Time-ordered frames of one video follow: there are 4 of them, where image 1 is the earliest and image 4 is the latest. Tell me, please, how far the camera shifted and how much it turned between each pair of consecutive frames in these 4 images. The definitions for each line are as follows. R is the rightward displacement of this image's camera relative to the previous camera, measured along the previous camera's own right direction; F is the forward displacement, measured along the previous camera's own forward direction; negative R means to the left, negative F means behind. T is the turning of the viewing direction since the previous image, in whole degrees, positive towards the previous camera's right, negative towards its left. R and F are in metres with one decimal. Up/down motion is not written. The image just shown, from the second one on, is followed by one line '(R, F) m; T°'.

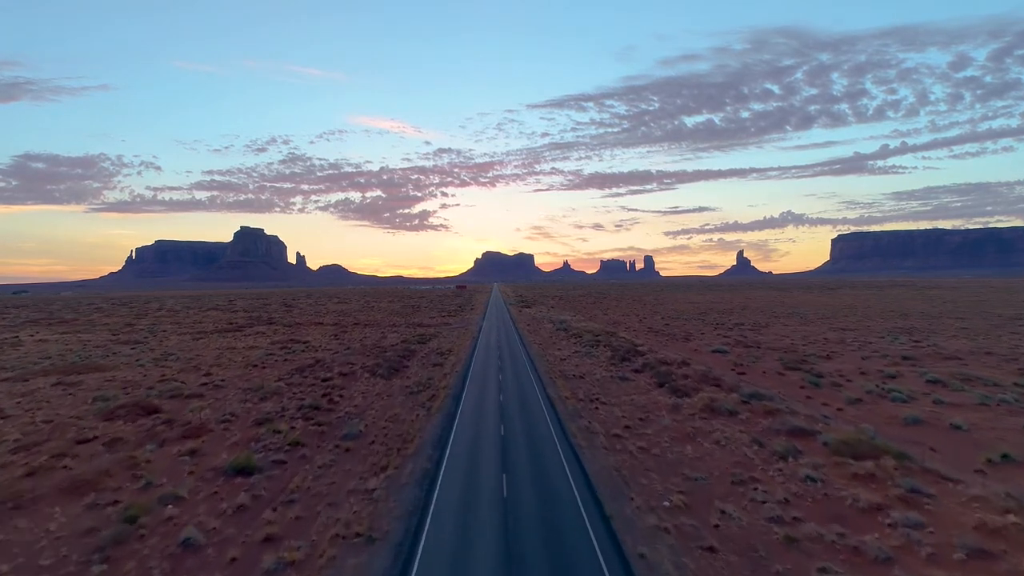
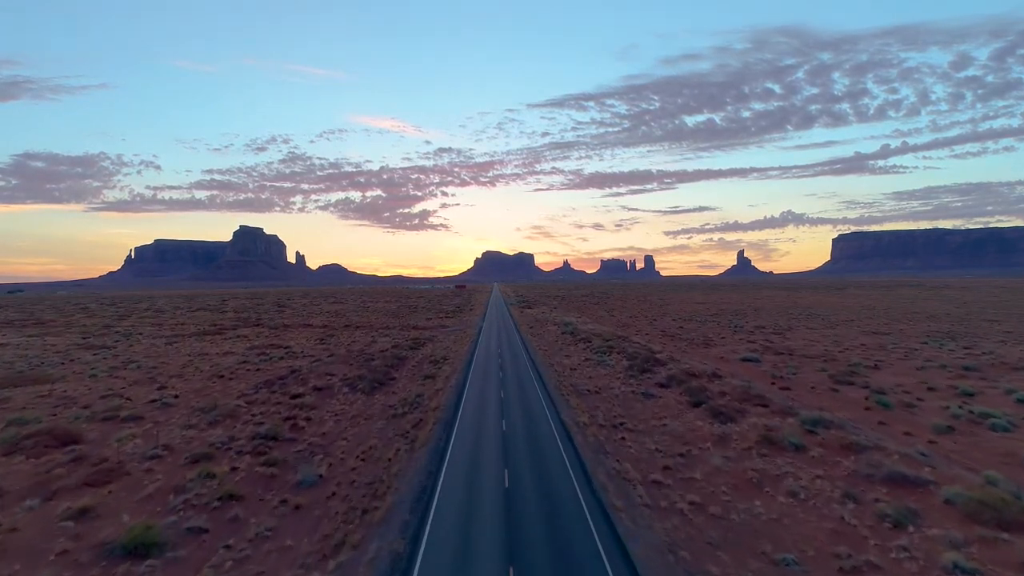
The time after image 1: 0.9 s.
(-0.2, +5.8) m; 0°
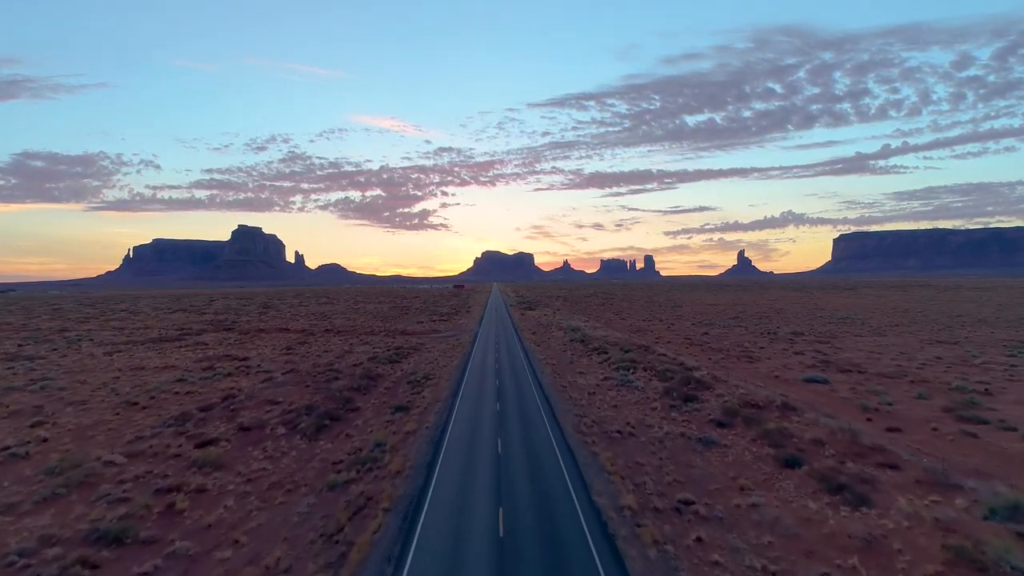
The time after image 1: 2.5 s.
(-0.1, +9.4) m; 0°
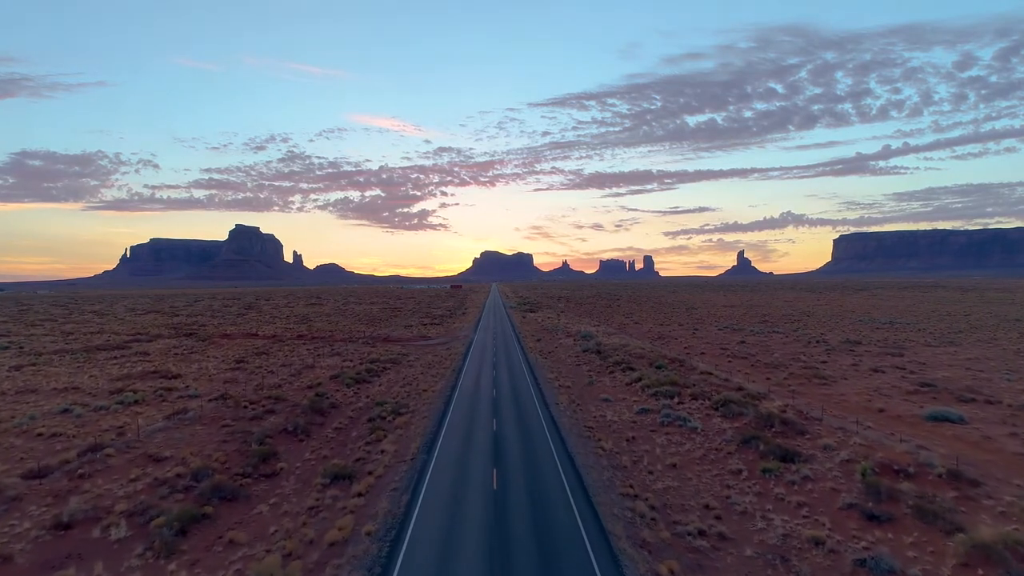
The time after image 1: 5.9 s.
(-0.2, +10.1) m; 0°
